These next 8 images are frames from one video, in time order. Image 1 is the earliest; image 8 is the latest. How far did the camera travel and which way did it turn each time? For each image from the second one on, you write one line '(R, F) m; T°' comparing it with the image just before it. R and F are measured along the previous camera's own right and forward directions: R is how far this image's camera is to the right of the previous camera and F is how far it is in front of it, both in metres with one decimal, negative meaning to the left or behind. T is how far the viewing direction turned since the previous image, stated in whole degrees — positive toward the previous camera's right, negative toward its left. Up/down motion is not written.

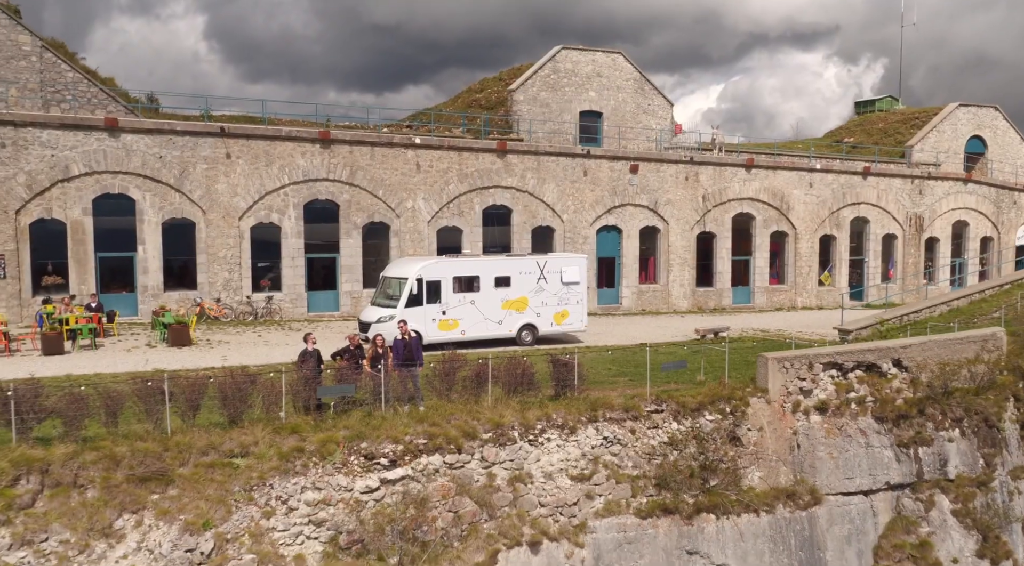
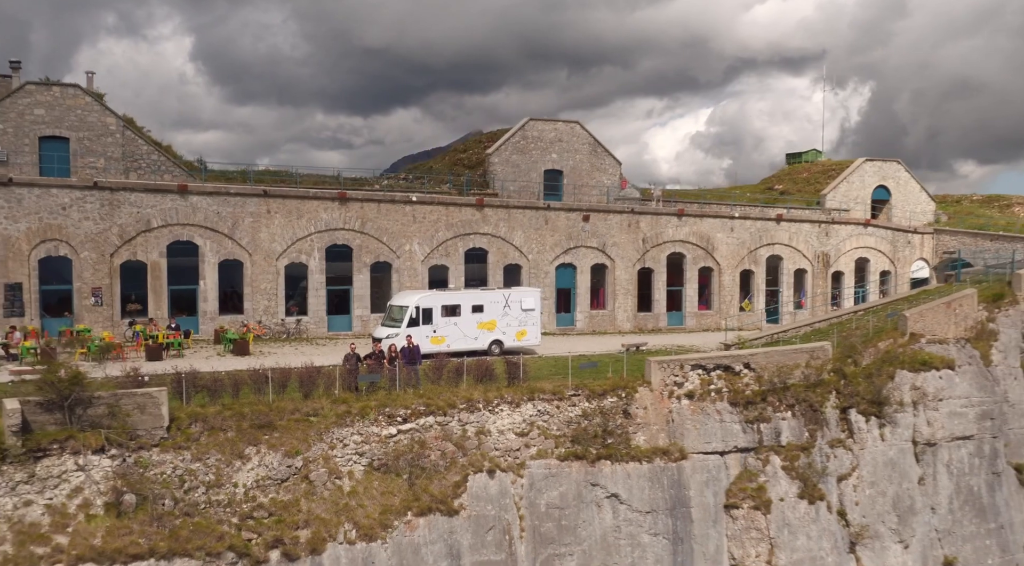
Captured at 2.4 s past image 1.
(+0.5, -6.4) m; +1°
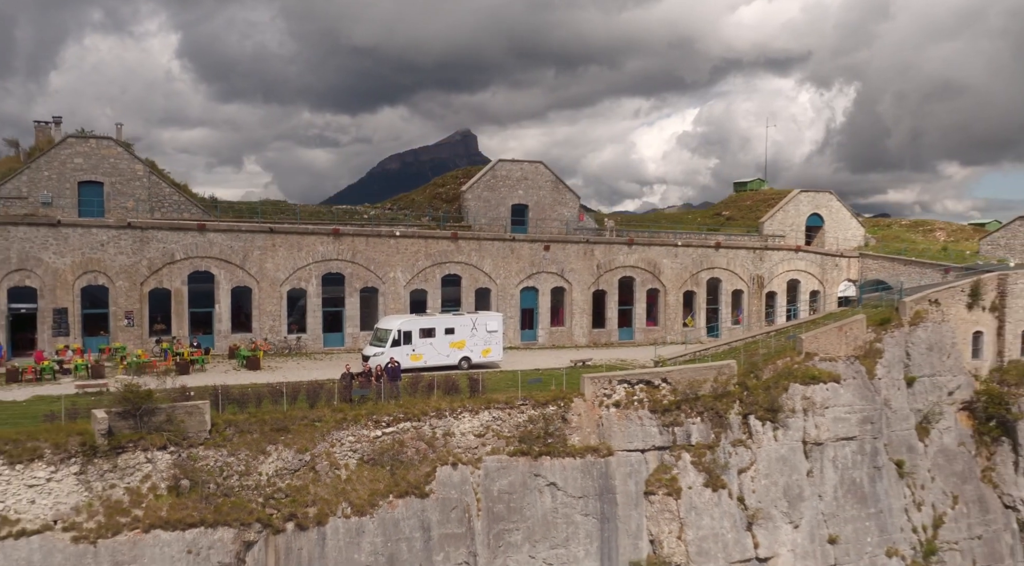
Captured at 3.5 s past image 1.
(+0.8, -4.9) m; +1°
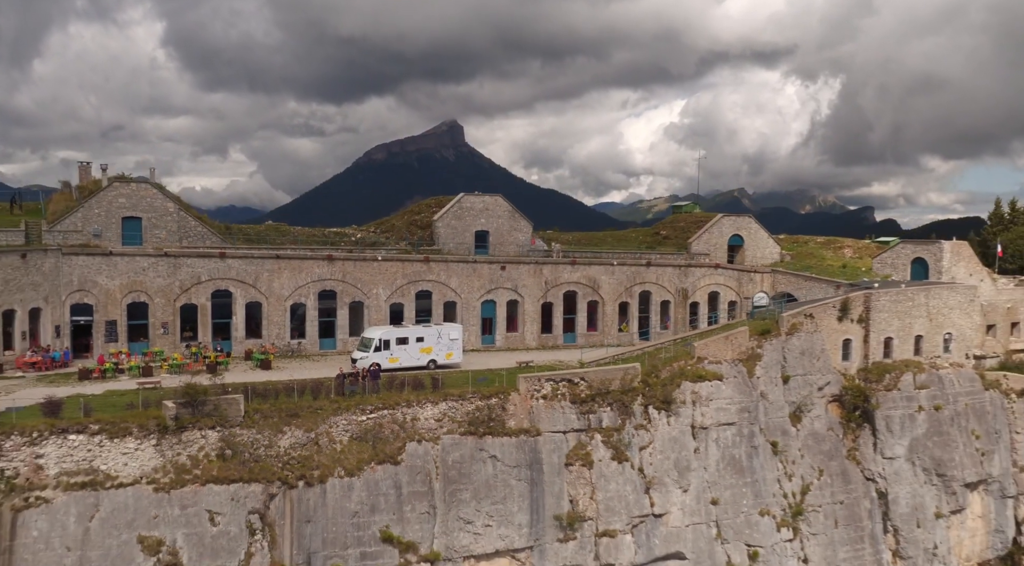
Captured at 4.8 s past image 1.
(+1.4, -7.9) m; +1°
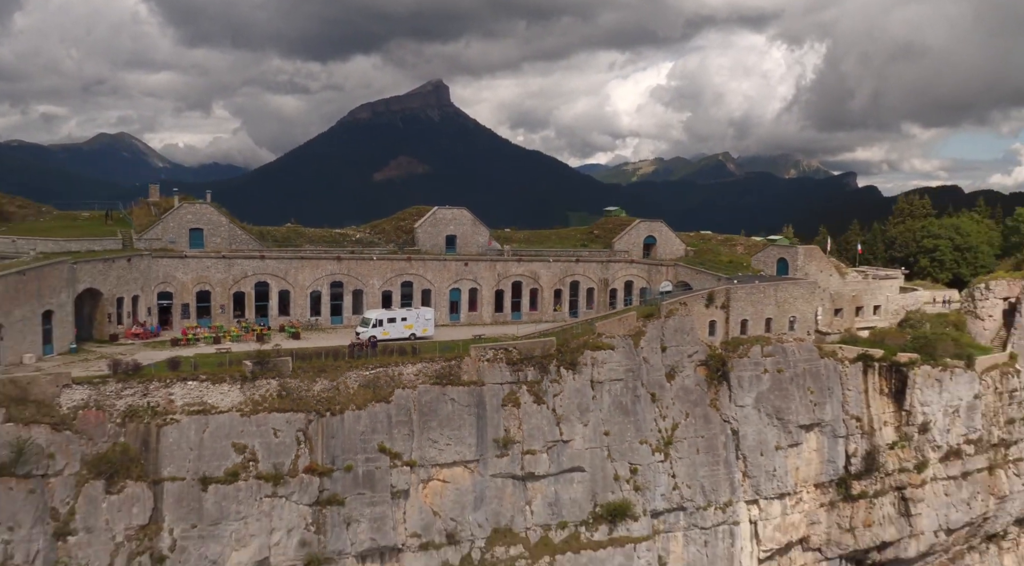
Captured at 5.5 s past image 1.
(+1.9, -15.6) m; +1°
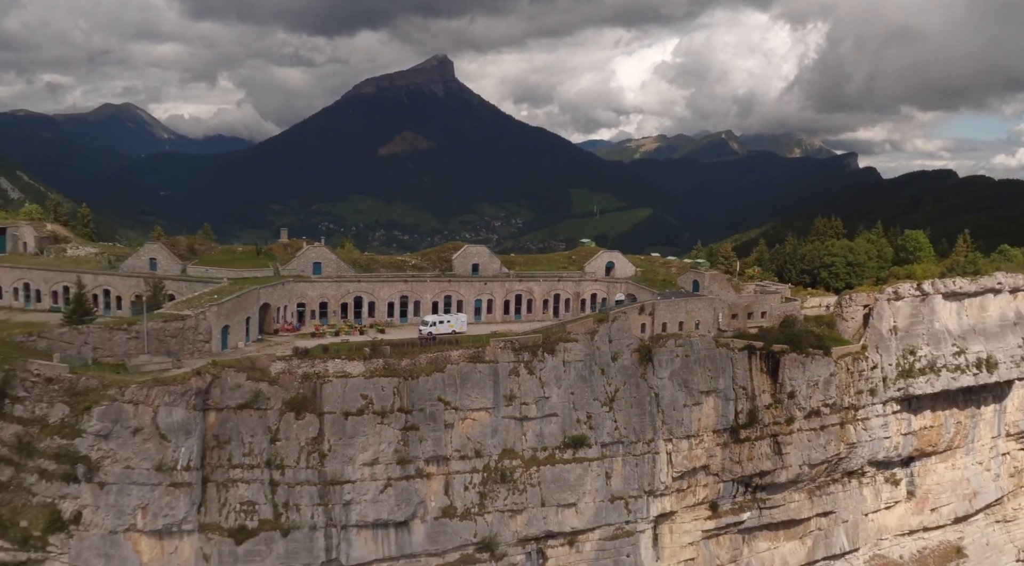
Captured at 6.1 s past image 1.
(-0.3, -32.3) m; 0°
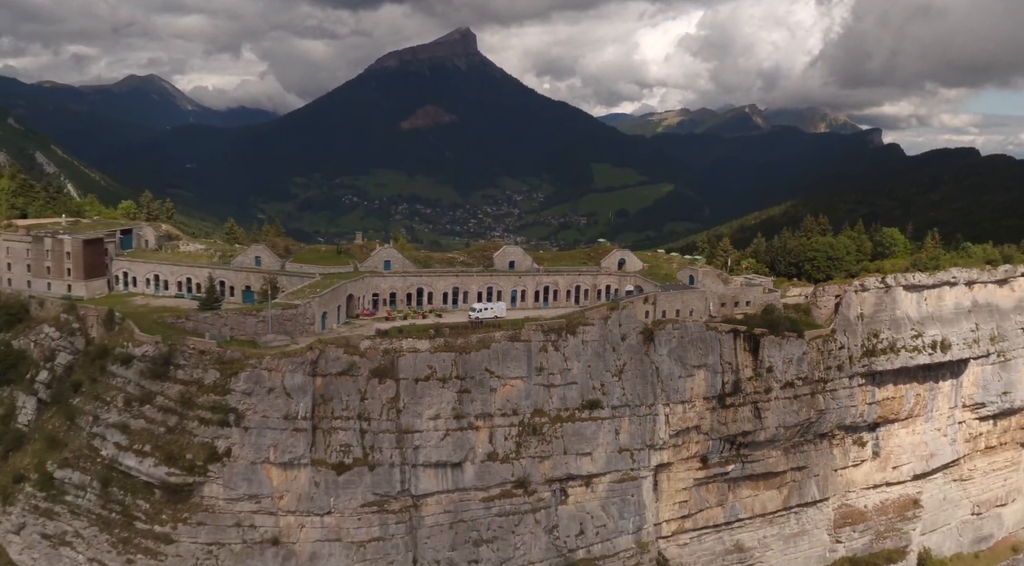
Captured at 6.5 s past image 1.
(-1.5, -22.3) m; -1°
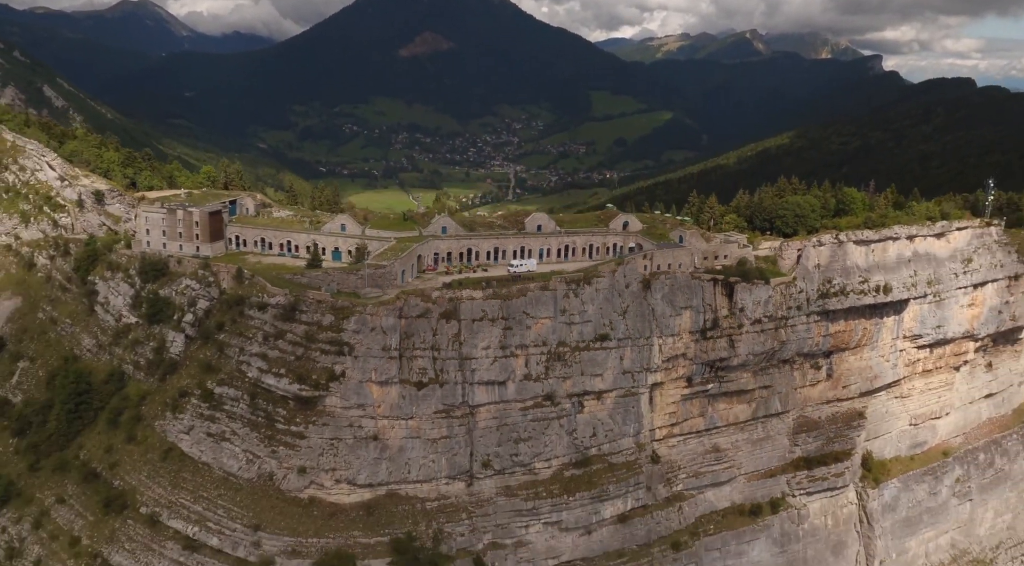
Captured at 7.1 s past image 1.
(-5.9, -31.4) m; 0°
